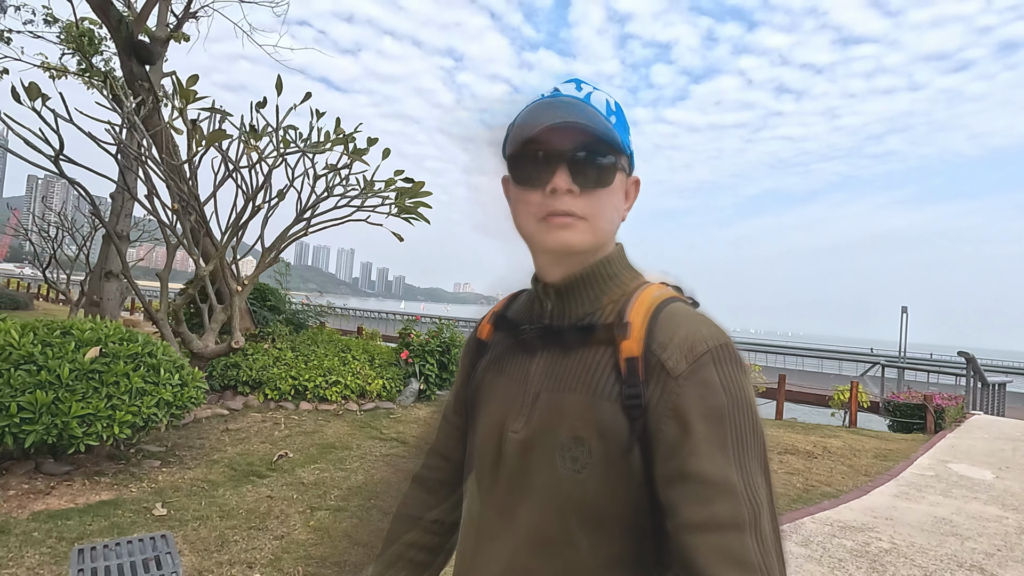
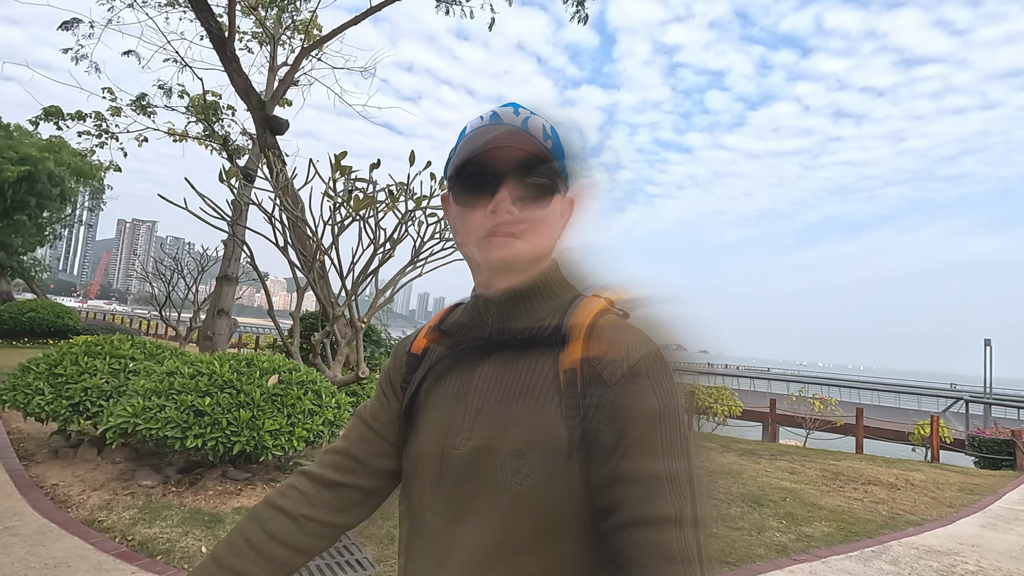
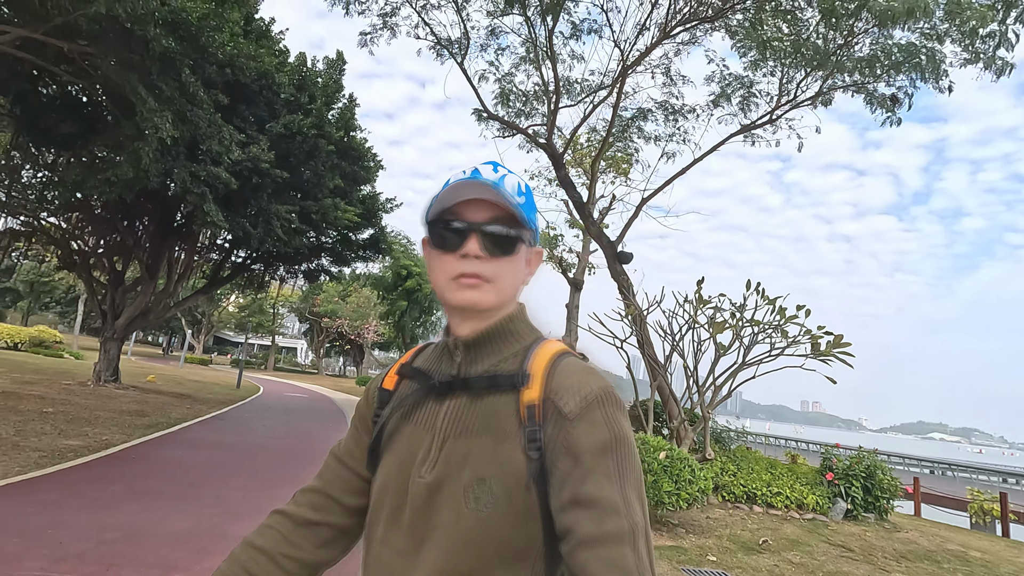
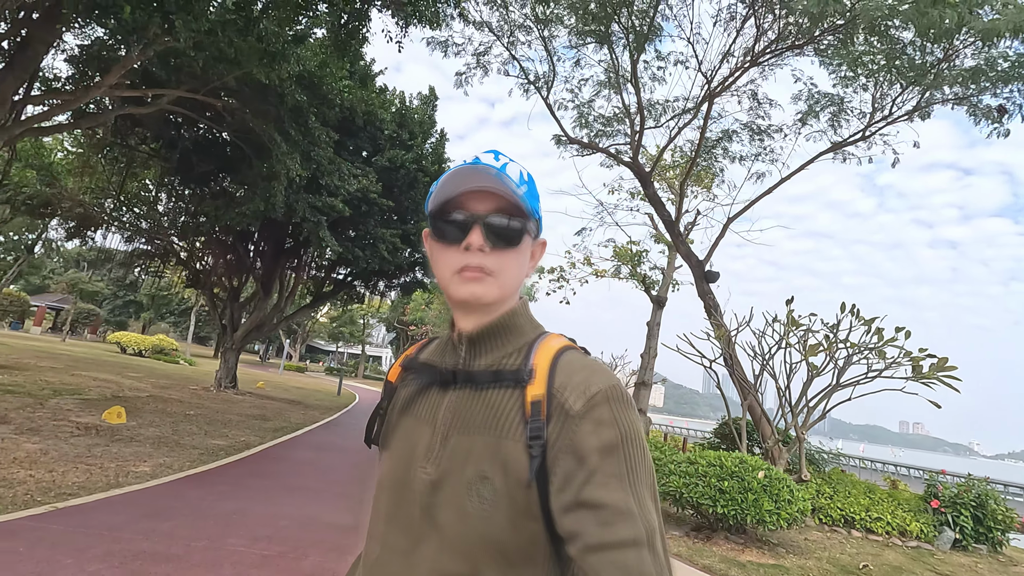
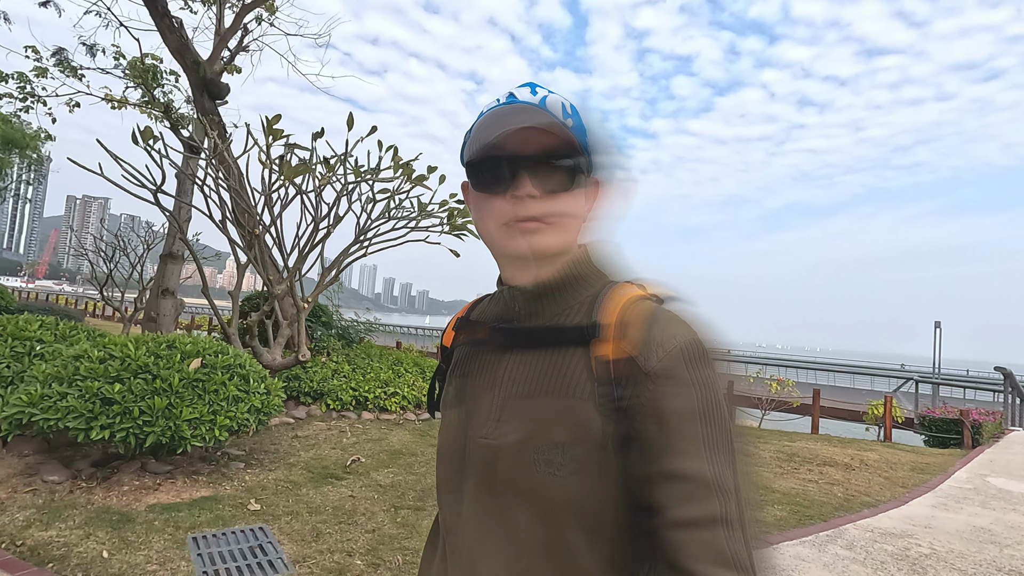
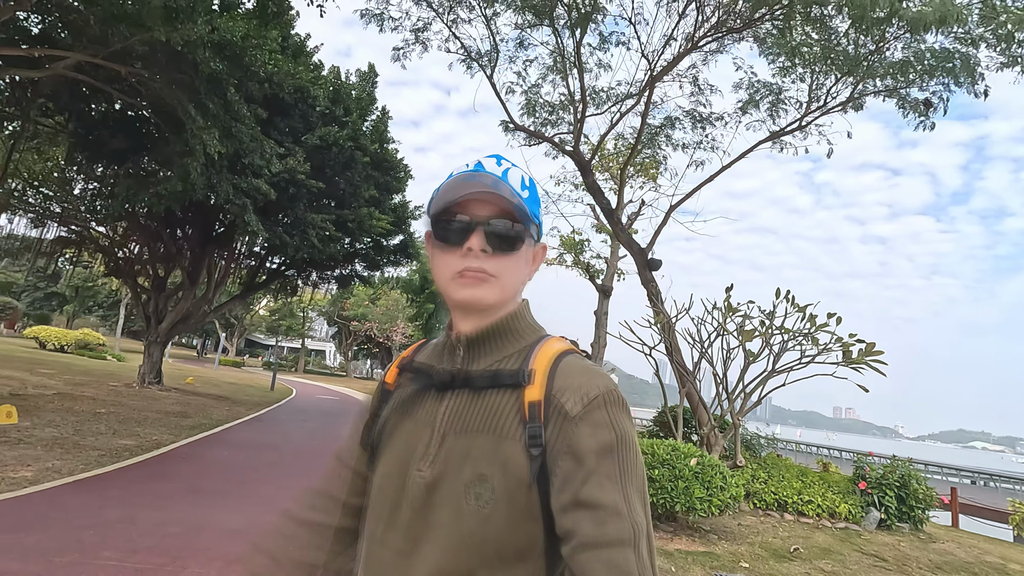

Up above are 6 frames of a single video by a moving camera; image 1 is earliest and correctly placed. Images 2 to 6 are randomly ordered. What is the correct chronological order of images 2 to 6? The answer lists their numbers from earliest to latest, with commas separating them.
5, 2, 3, 6, 4
